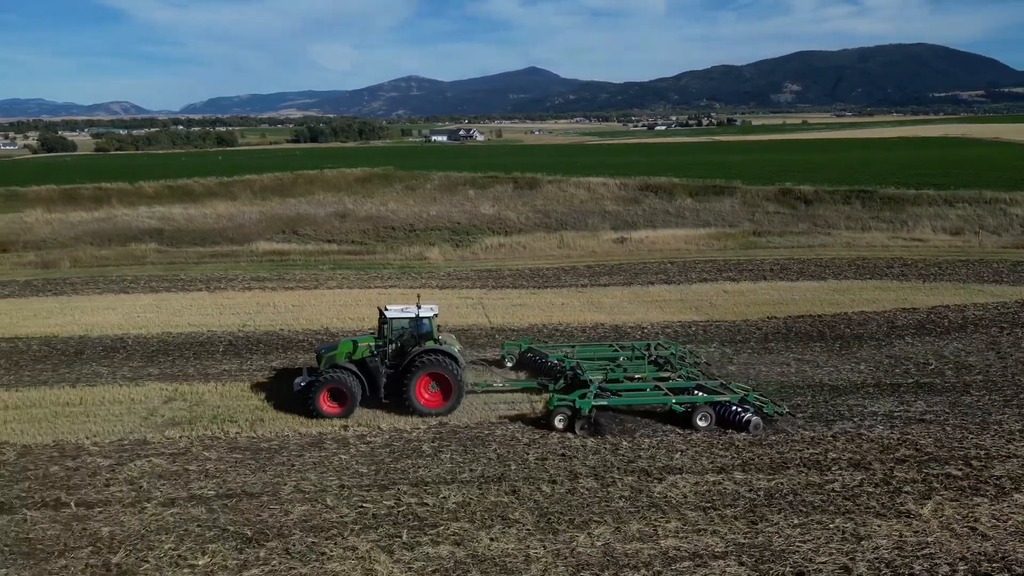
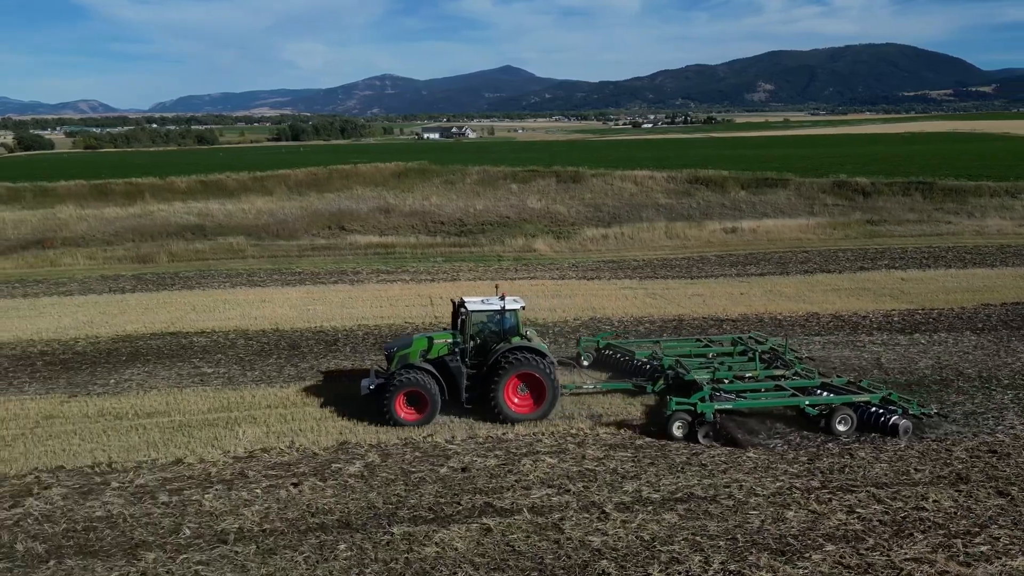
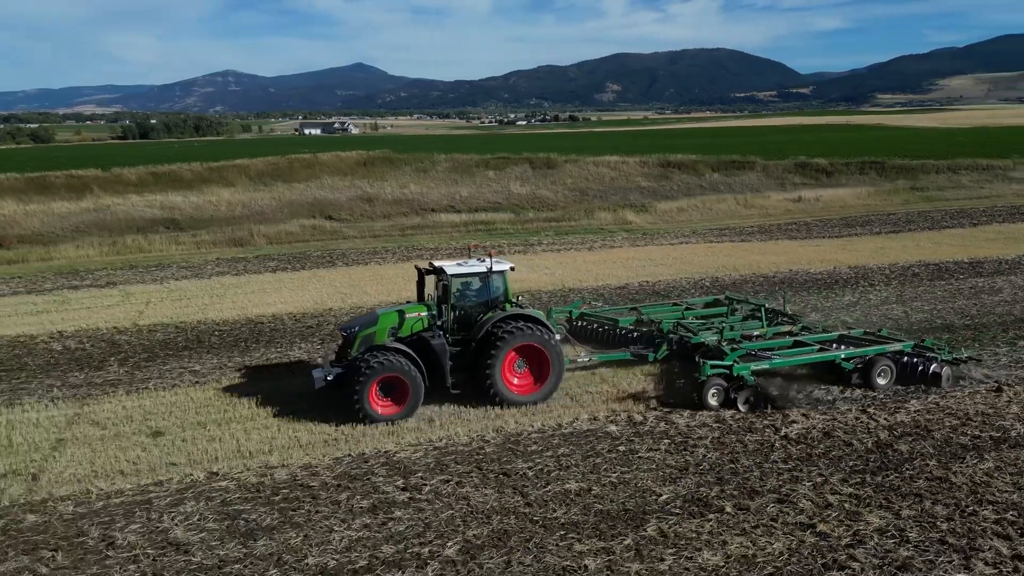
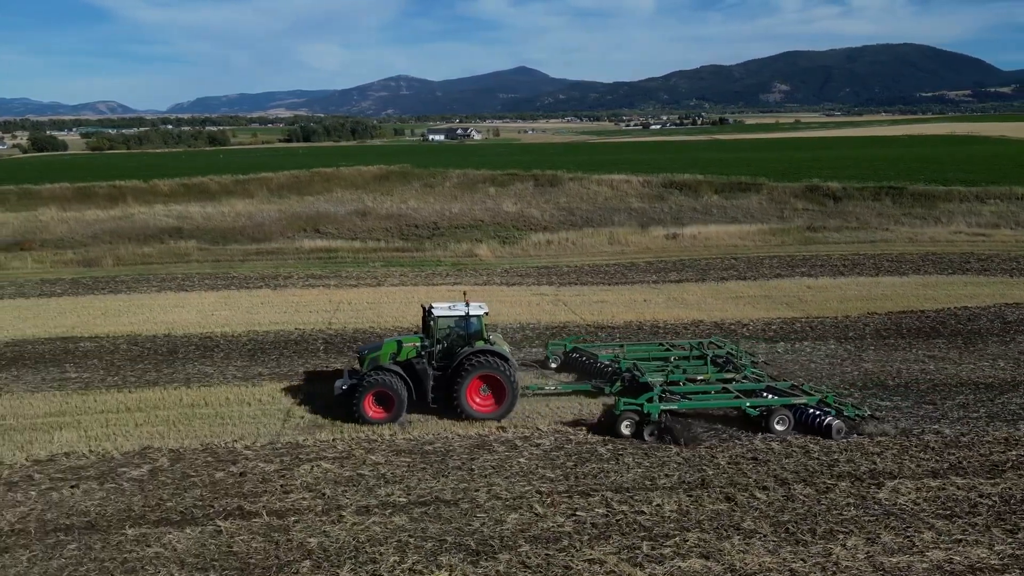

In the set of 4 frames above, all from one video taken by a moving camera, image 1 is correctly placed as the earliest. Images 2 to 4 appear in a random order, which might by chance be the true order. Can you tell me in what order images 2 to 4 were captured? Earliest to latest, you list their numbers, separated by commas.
4, 2, 3
